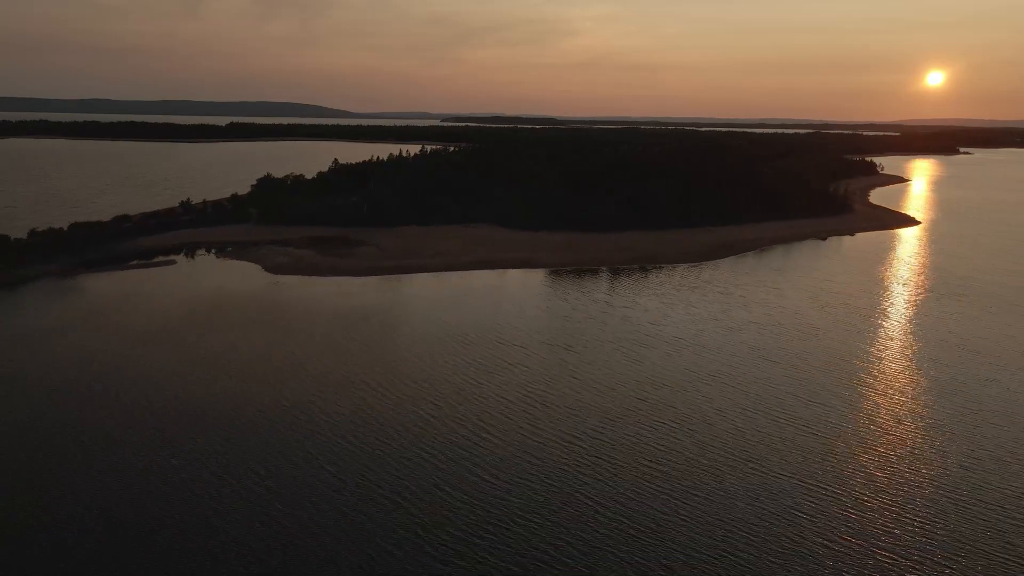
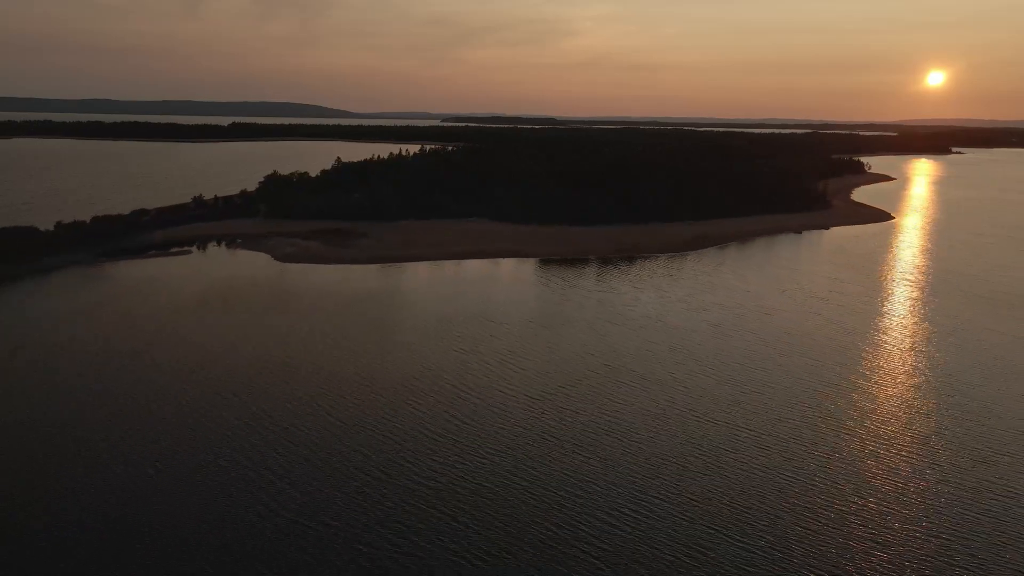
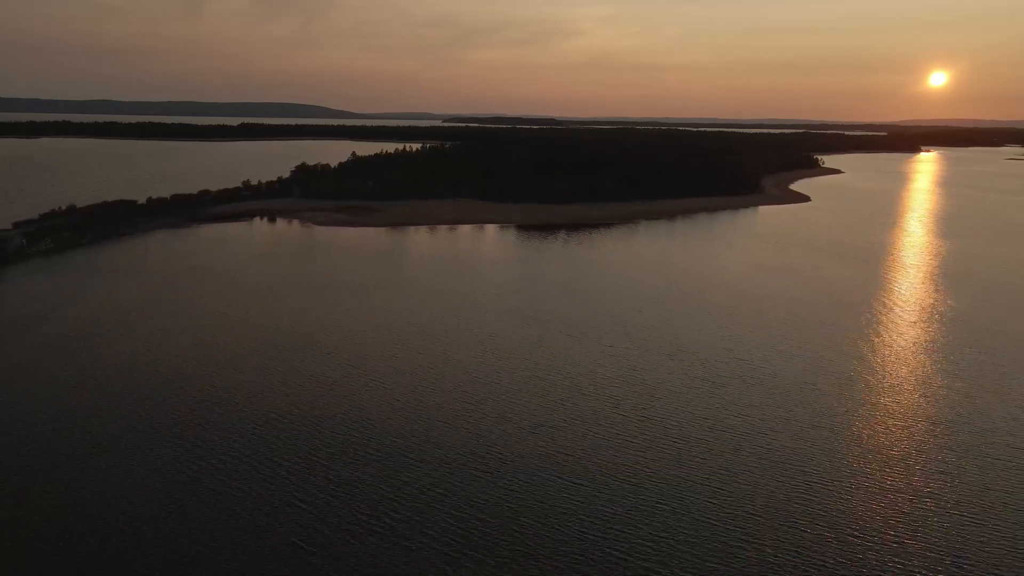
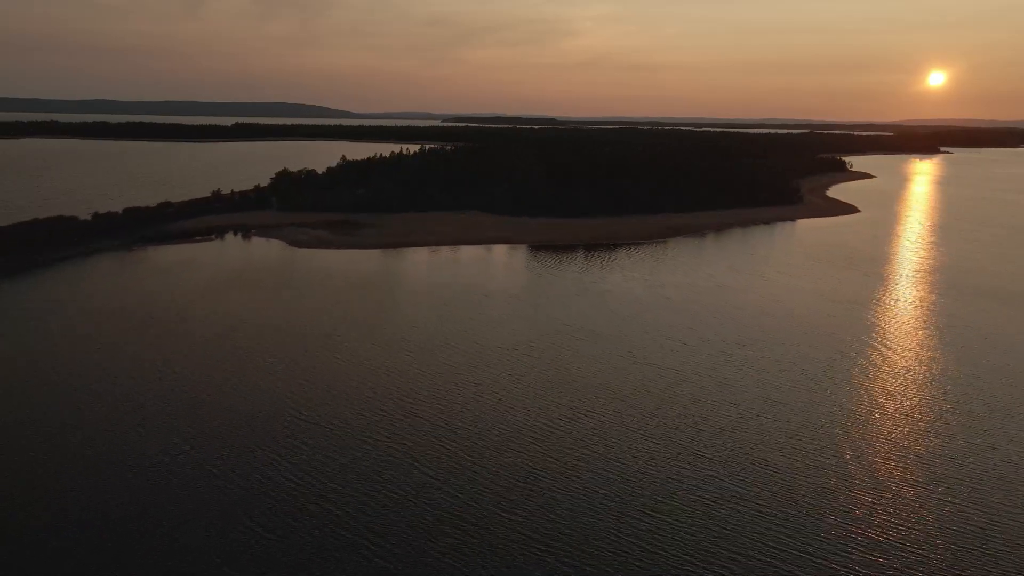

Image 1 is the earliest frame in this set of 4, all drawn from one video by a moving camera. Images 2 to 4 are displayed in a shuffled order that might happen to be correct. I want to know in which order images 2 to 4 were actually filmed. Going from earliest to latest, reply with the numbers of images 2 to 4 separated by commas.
2, 4, 3
